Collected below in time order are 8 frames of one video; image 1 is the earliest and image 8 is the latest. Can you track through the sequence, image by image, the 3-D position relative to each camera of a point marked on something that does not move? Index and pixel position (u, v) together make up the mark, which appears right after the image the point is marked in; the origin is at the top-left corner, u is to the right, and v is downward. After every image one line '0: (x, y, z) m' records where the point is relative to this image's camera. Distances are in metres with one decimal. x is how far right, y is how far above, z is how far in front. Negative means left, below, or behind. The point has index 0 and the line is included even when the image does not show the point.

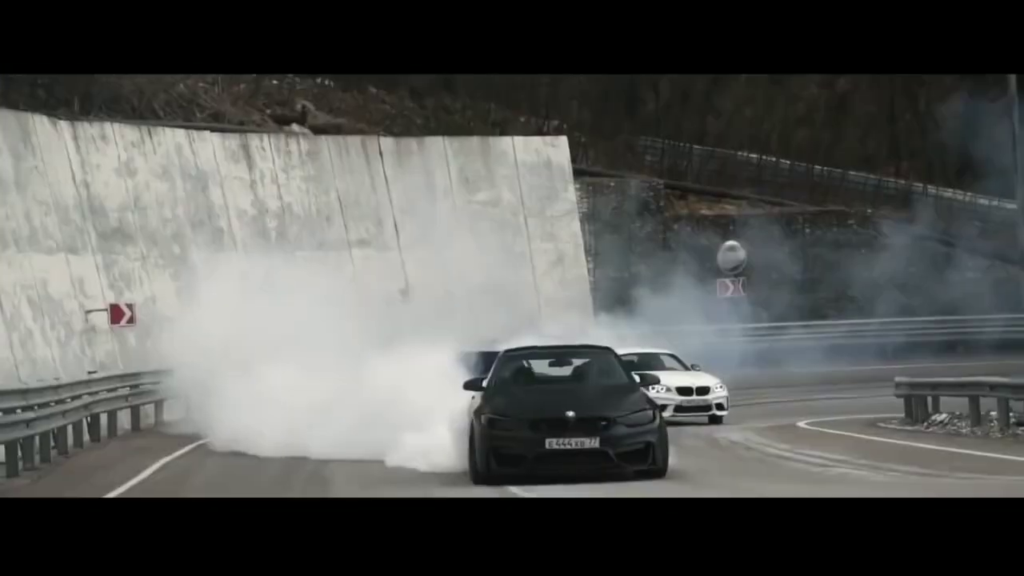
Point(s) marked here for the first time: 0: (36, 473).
0: (-3.3, -1.3, +17.0) m
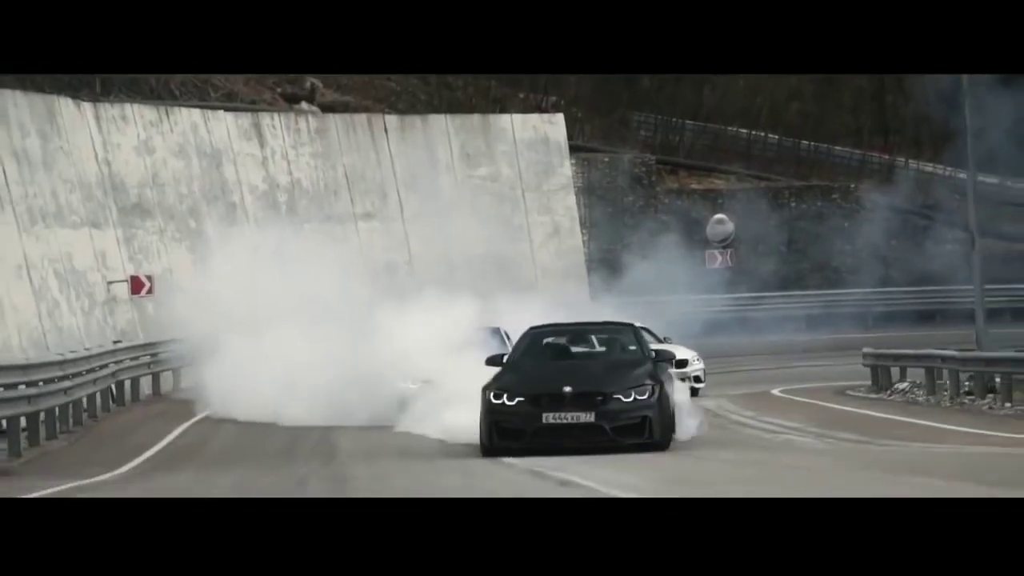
0: (-3.3, -1.1, +18.9) m
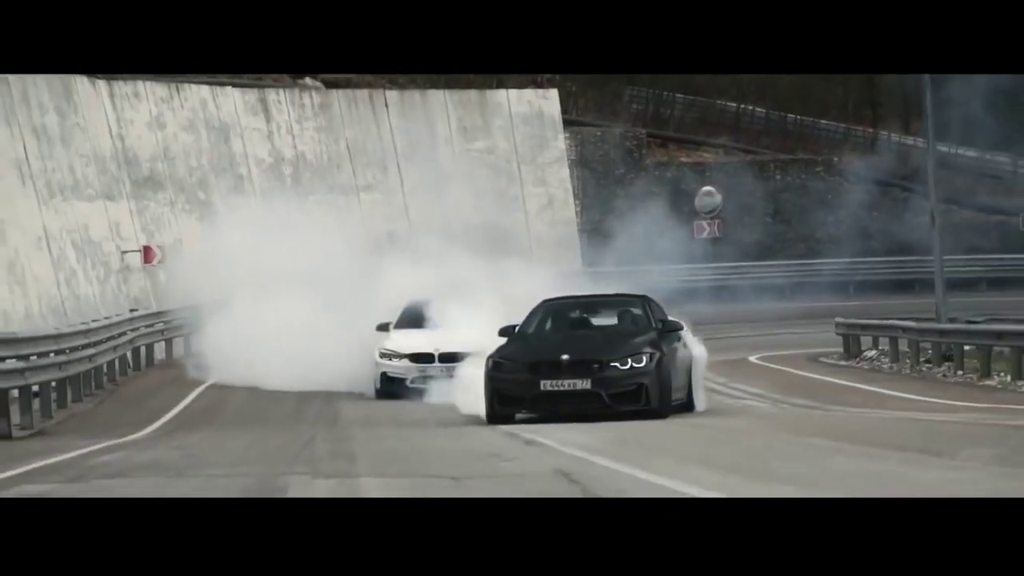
0: (-3.4, -0.9, +20.6) m
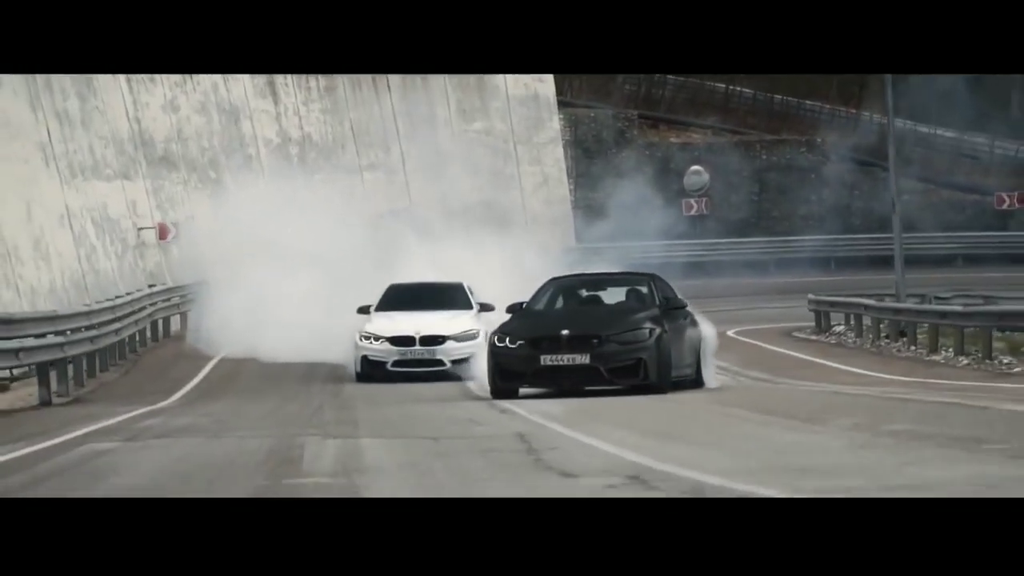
0: (-3.5, -0.7, +22.5) m
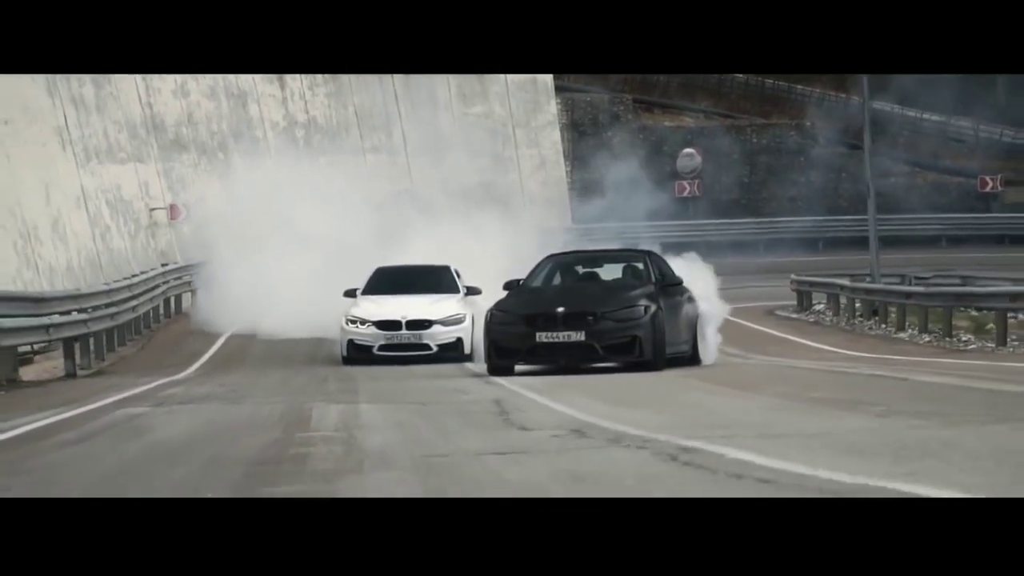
0: (-3.6, -0.5, +24.0) m
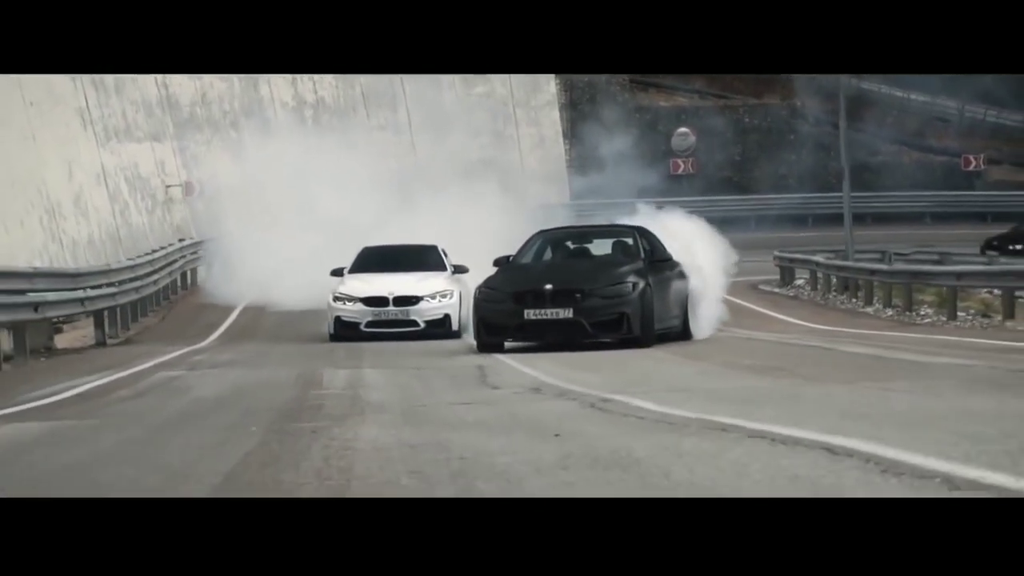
0: (-3.7, -0.3, +25.8) m
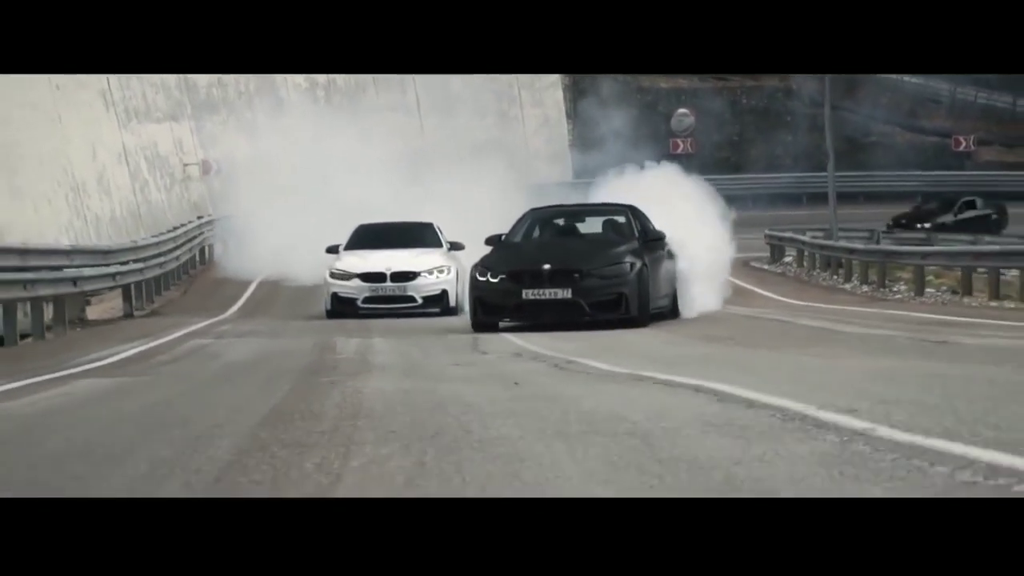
0: (-3.7, 0.0, +27.5) m
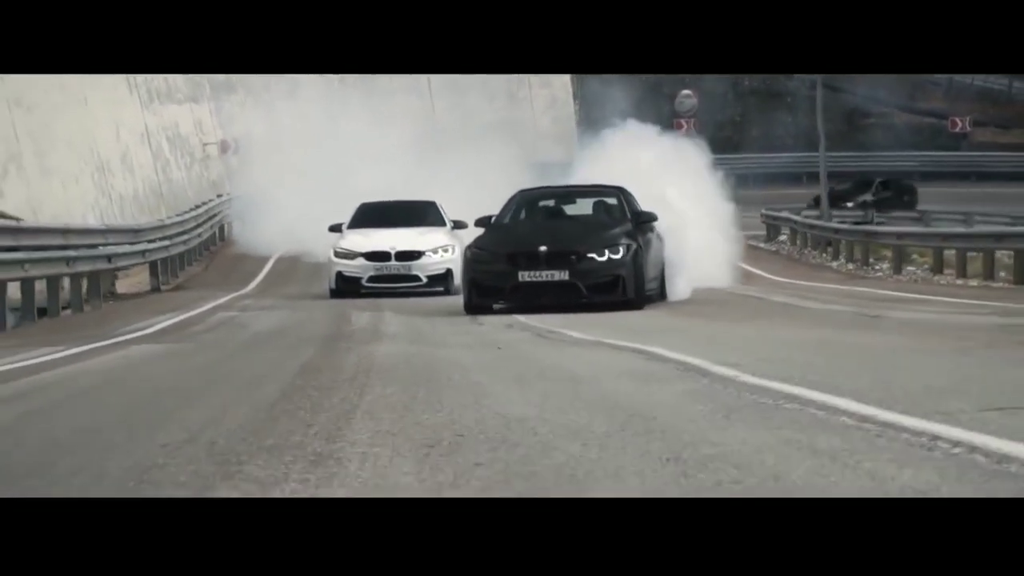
0: (-3.6, +0.3, +29.0) m
